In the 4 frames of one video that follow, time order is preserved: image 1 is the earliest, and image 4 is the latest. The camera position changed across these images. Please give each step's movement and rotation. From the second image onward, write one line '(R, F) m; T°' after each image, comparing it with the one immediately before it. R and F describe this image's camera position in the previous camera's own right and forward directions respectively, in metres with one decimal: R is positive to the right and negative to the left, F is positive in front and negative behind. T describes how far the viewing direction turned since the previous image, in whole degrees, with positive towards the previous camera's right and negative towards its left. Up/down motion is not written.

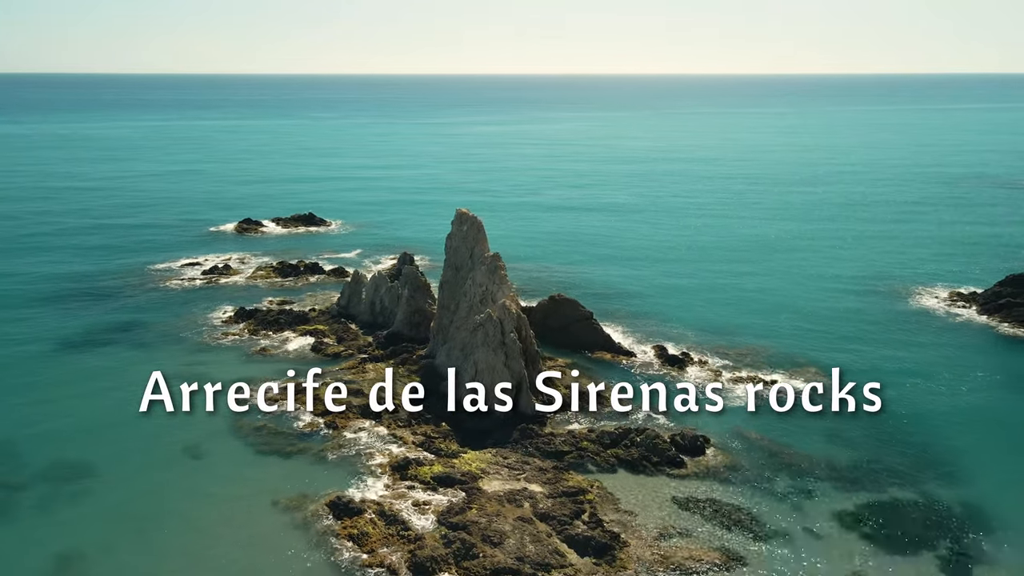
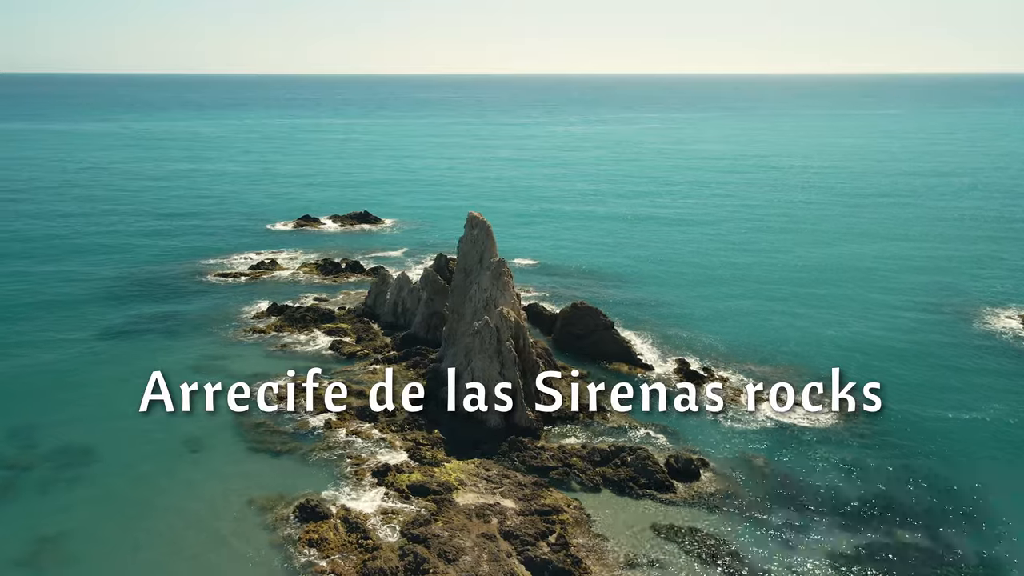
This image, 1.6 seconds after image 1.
(+5.1, +1.4) m; -7°
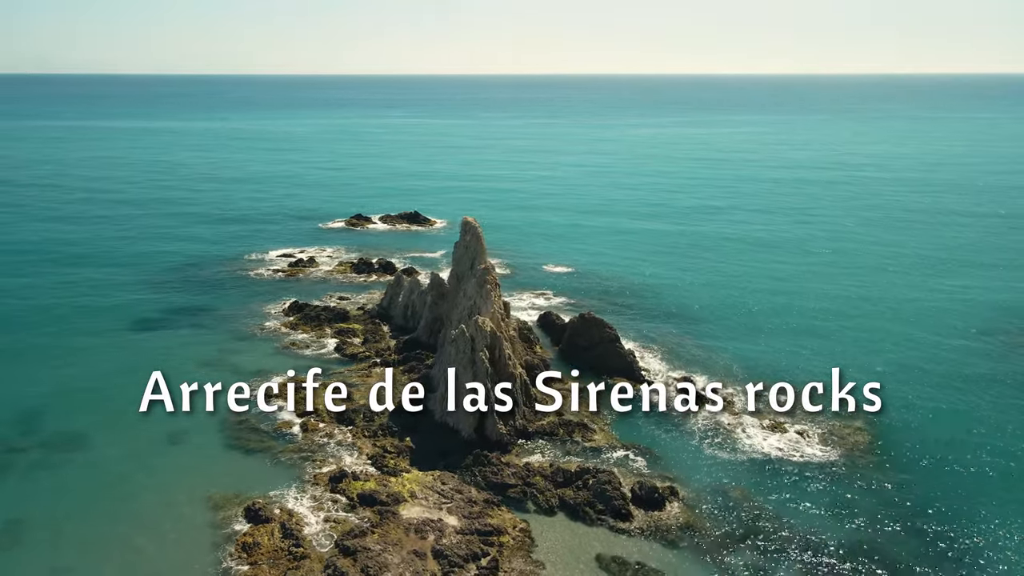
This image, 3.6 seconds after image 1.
(+6.4, +1.7) m; -8°
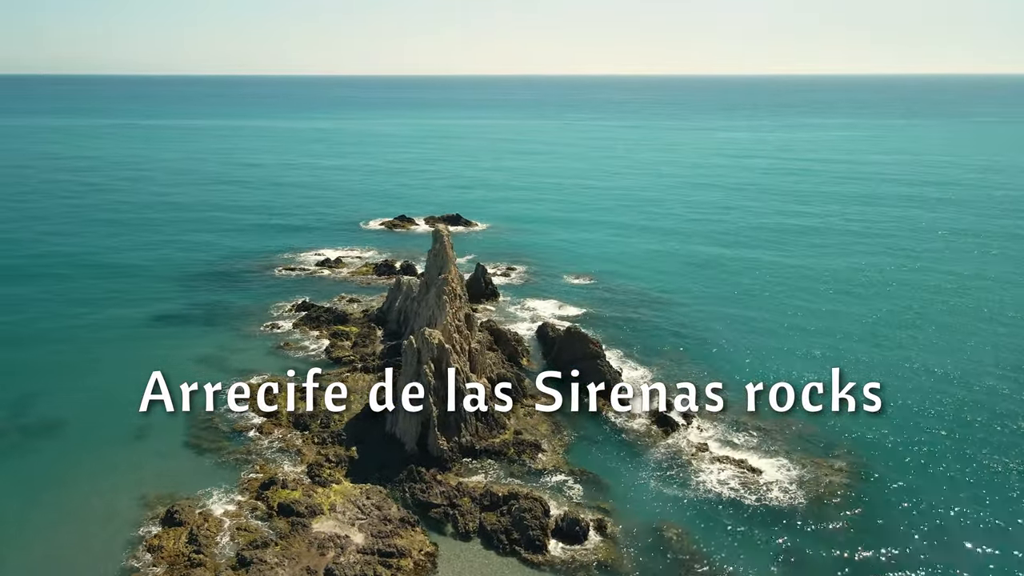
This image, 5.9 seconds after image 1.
(+7.9, +2.0) m; -8°
